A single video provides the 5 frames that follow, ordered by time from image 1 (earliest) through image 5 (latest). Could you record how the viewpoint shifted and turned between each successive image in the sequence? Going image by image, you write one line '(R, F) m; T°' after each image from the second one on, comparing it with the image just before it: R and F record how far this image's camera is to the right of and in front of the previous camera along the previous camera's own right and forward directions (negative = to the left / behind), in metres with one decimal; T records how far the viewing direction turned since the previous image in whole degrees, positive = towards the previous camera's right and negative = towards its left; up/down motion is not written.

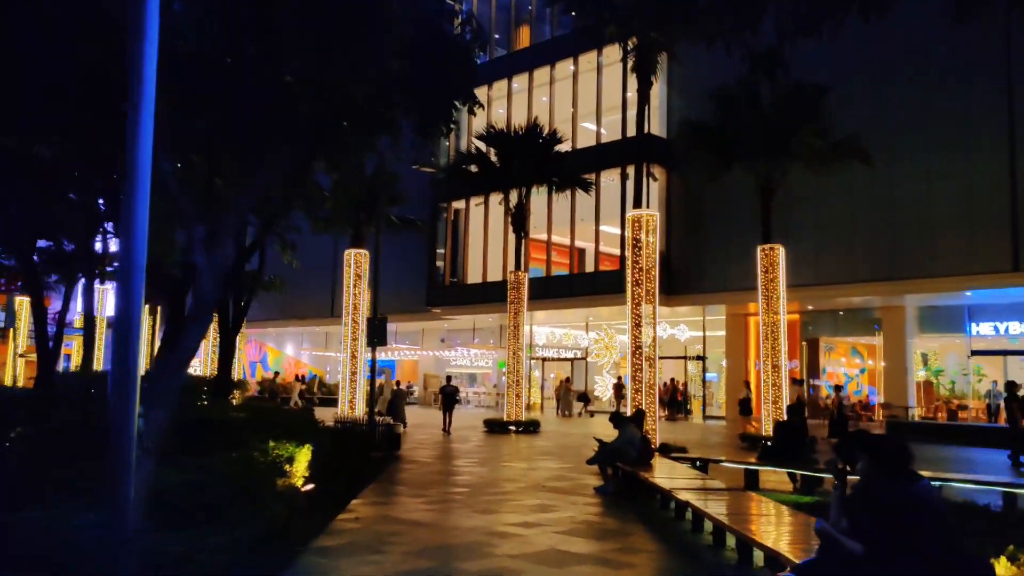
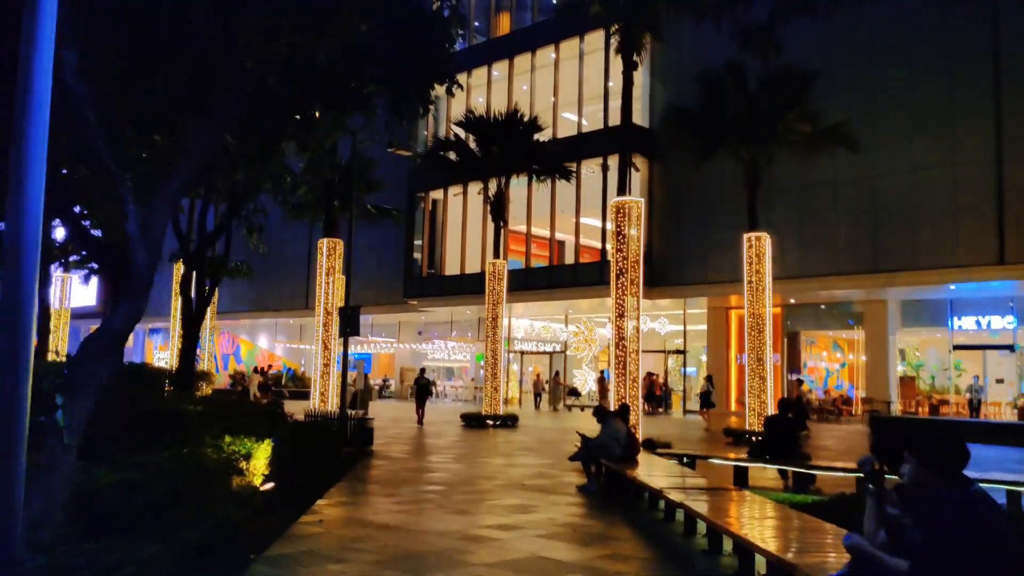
(0.0, +0.7) m; +2°
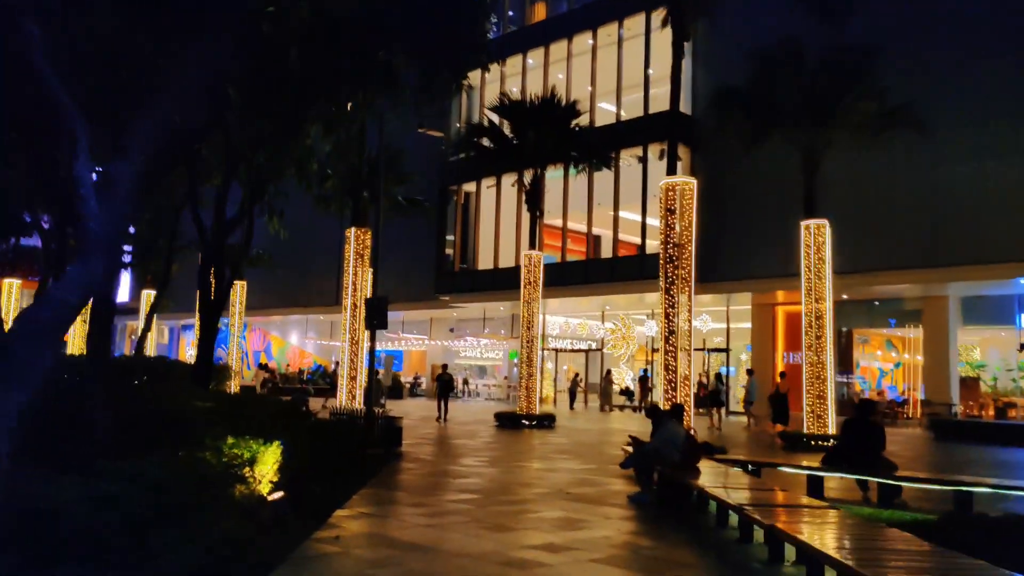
(-0.1, +1.2) m; -2°
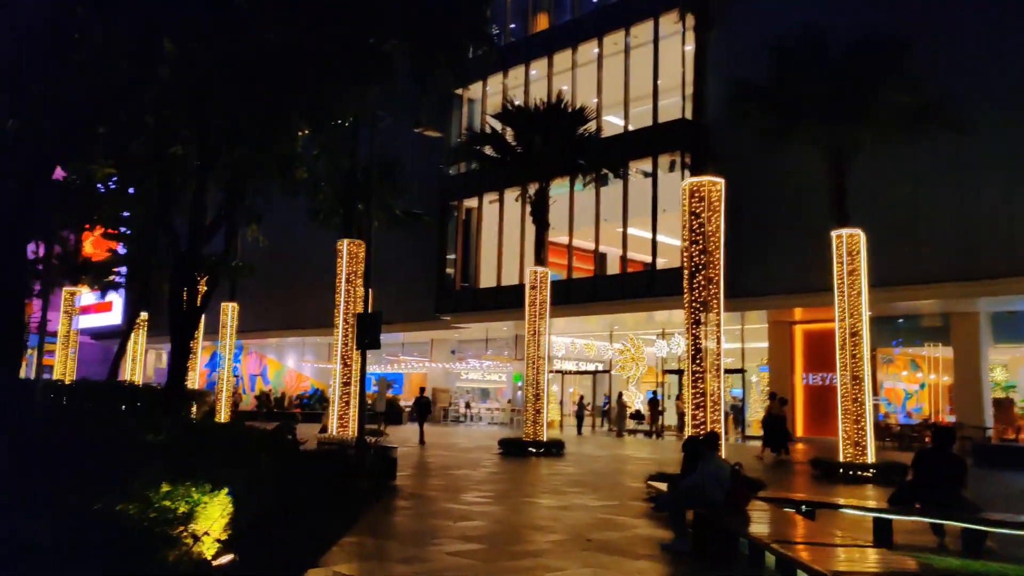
(-0.1, +1.5) m; 0°
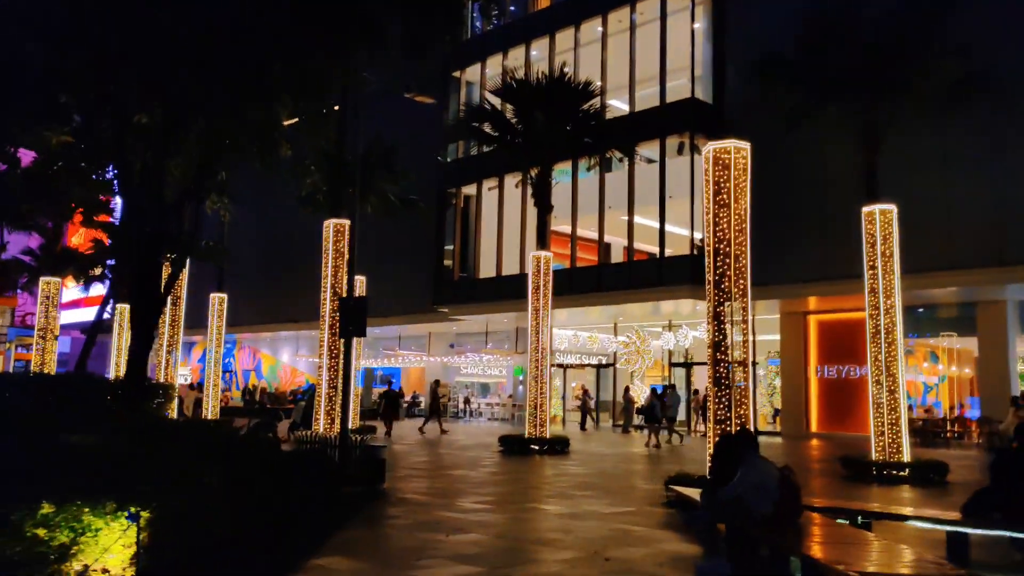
(0.0, +1.4) m; 0°
